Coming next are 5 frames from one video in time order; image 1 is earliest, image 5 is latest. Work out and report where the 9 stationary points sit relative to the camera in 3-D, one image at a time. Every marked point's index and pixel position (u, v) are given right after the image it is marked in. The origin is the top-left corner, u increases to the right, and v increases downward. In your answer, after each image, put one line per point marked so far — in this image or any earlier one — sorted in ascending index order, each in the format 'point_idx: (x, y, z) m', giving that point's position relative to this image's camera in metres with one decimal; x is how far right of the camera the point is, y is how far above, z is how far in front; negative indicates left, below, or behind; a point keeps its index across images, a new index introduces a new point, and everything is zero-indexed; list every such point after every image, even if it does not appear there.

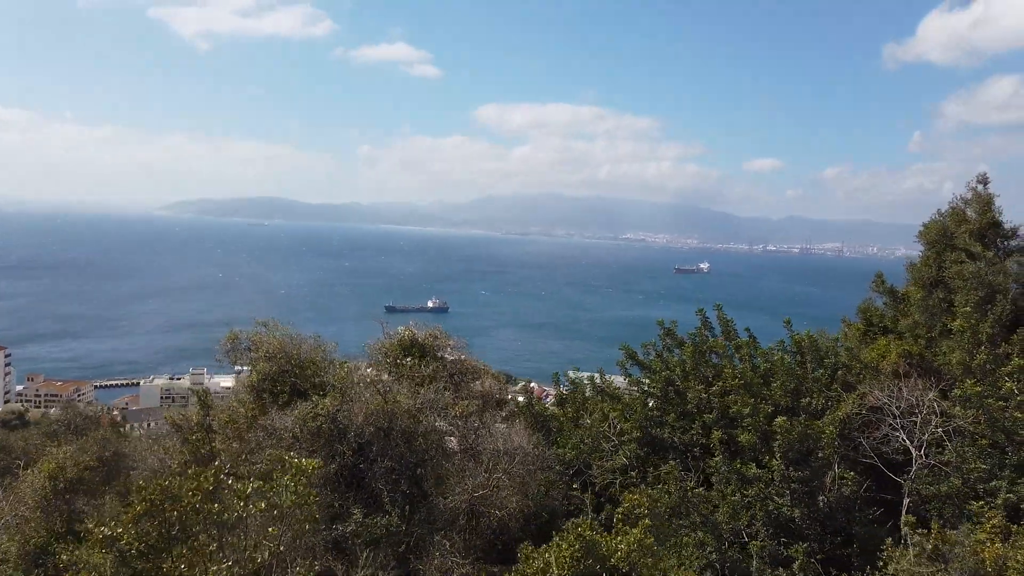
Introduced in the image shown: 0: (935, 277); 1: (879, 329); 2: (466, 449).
0: (+7.3, +0.2, +9.8) m
1: (+6.8, -0.8, +10.7) m
2: (-0.4, -2.1, +8.1) m
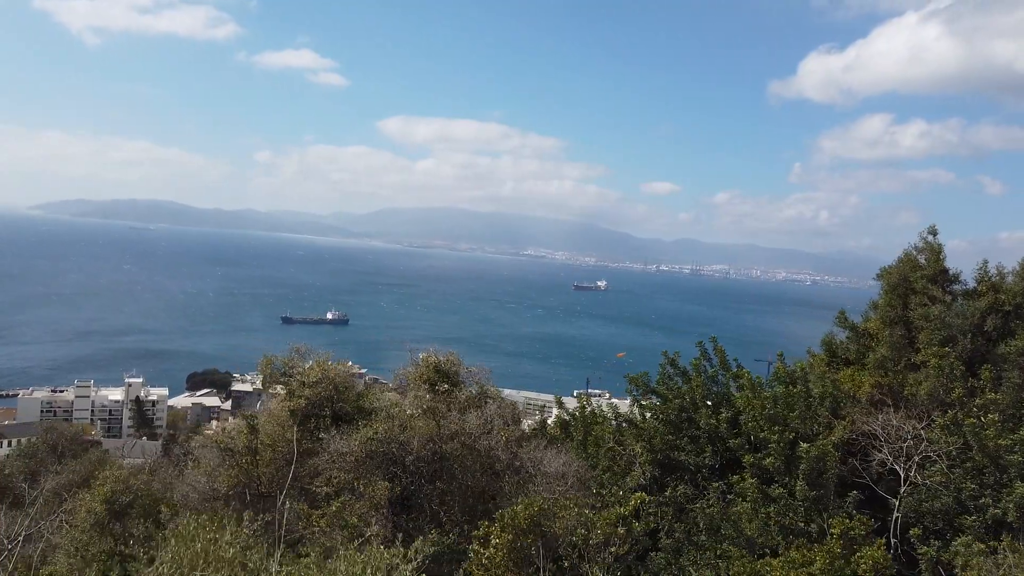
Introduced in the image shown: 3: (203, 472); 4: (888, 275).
0: (+7.4, -0.6, +11.1) m
1: (+6.8, -1.5, +11.9) m
2: (0.0, -2.6, +8.2) m
3: (-4.5, -2.7, +8.5) m
4: (+7.6, +0.3, +11.6) m
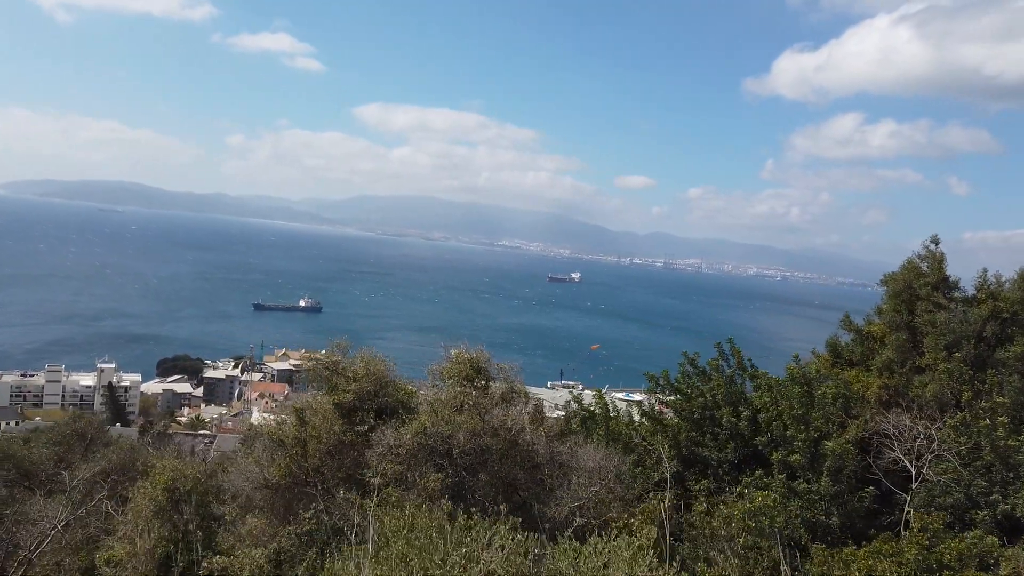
0: (+7.9, -0.7, +11.7) m
1: (+7.3, -1.6, +12.5) m
2: (+0.5, -2.6, +8.6) m
3: (-4.0, -2.7, +8.7) m
4: (+8.1, +0.2, +12.2) m
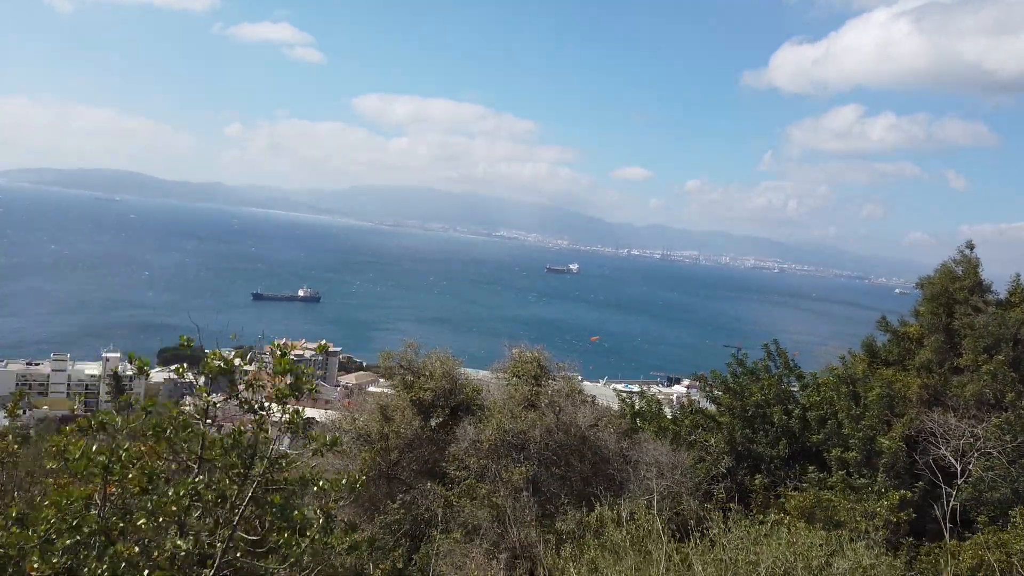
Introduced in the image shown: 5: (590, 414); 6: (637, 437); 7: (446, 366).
0: (+9.0, -0.7, +12.1) m
1: (+8.4, -1.7, +13.0) m
2: (+1.6, -2.7, +9.1) m
3: (-2.9, -2.7, +9.2) m
4: (+9.2, +0.1, +12.7) m
5: (+1.2, -2.1, +9.4) m
6: (+2.1, -2.5, +9.8) m
7: (-1.0, -1.4, +9.8) m
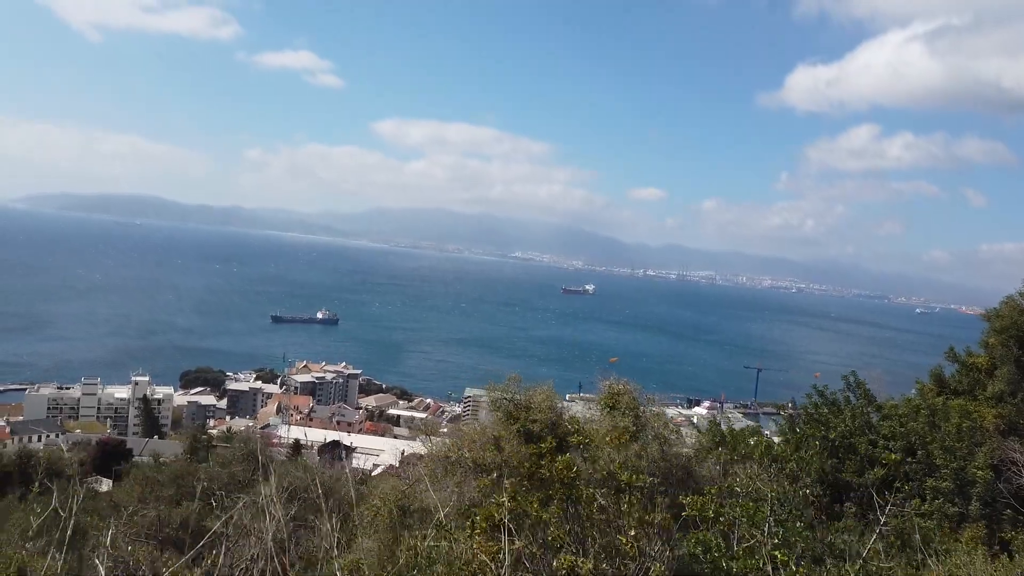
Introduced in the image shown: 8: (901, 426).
0: (+10.9, -1.5, +12.6) m
1: (+10.3, -2.4, +13.4) m
2: (+3.4, -3.3, +9.8) m
3: (-1.1, -3.4, +10.0) m
4: (+11.1, -0.6, +13.2) m
5: (+3.0, -2.7, +10.1) m
6: (+3.9, -3.2, +10.4) m
7: (+0.8, -2.1, +10.6) m
8: (+7.4, -2.6, +10.7) m
